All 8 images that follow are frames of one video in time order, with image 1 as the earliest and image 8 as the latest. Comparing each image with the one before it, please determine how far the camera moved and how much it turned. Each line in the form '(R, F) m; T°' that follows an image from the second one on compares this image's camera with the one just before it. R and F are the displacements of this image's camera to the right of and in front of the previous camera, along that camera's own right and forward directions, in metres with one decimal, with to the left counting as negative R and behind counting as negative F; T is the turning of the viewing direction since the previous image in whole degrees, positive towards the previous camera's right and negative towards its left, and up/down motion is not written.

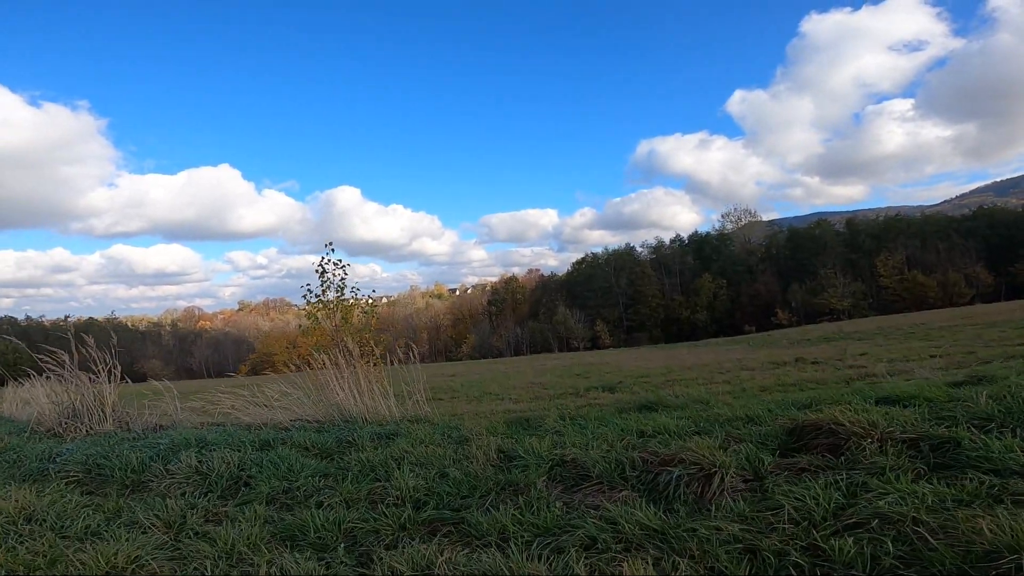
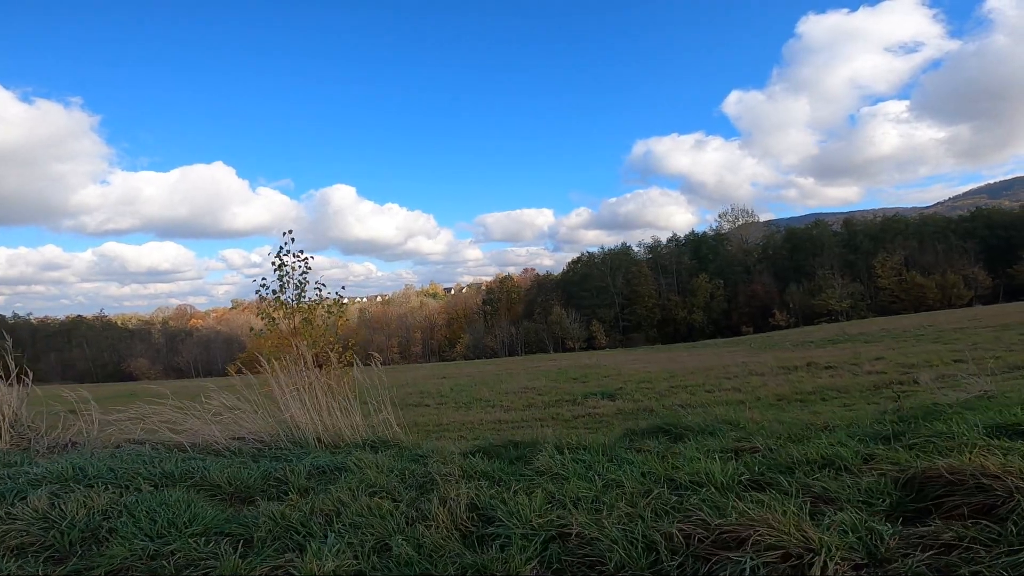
(+0.1, +1.3) m; 0°
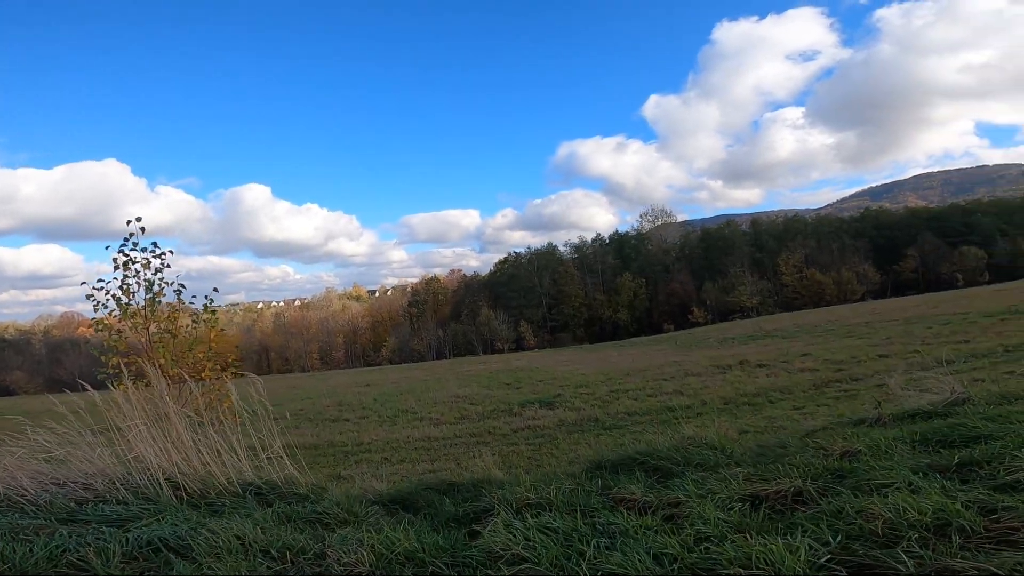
(-0.1, +1.3) m; +8°
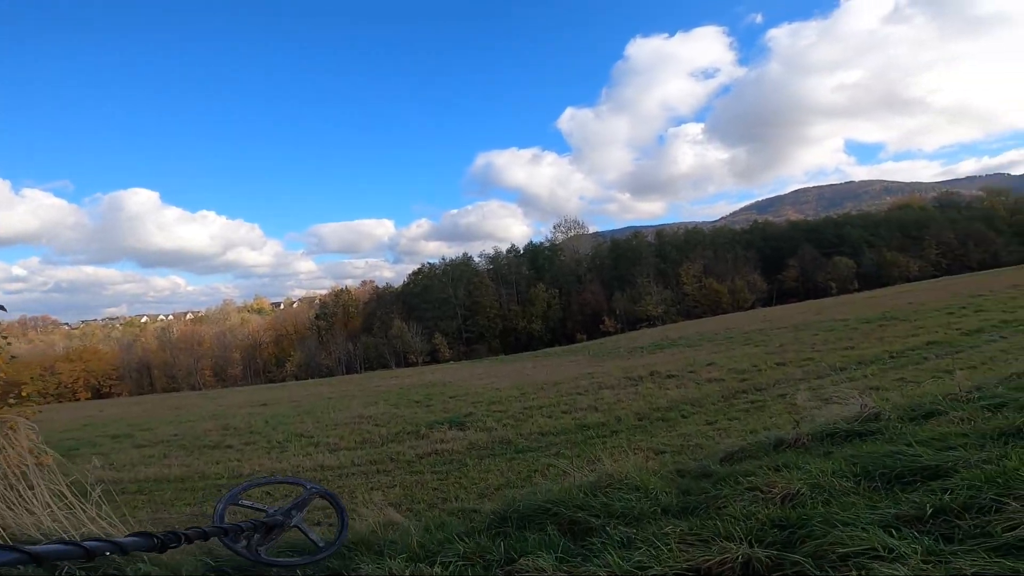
(+0.2, +0.8) m; +9°
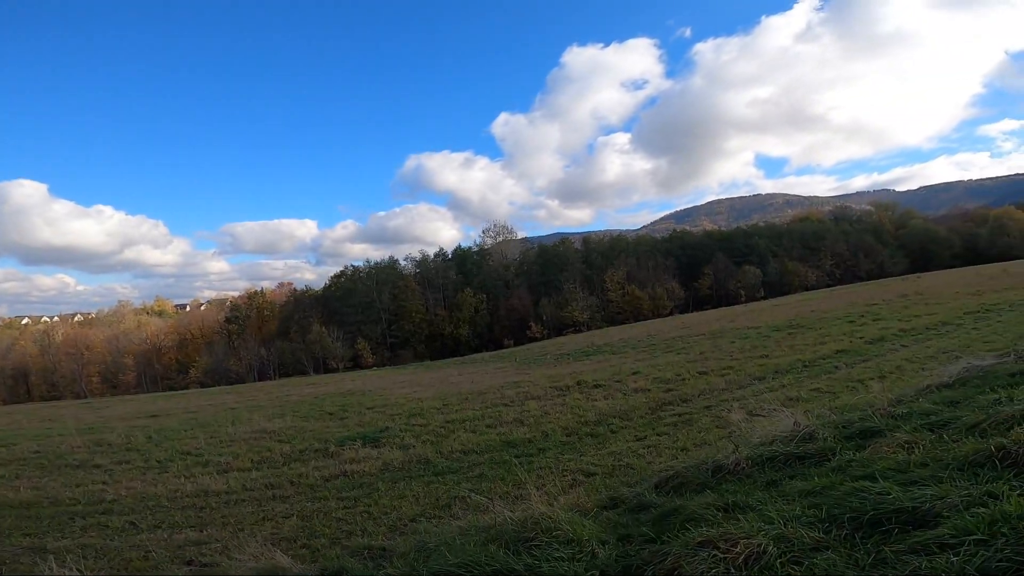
(+0.1, +0.8) m; +8°
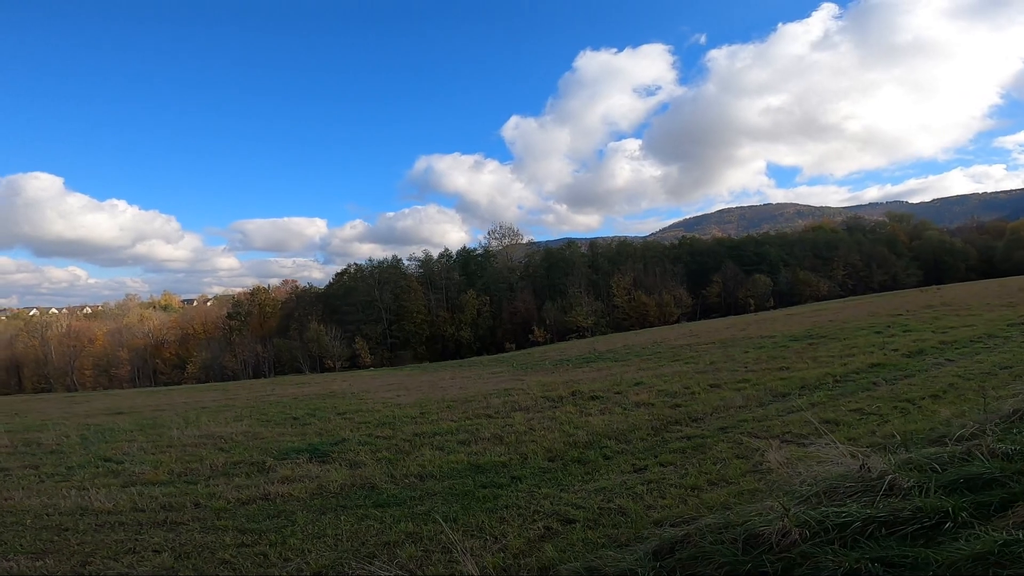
(+0.5, +1.9) m; -1°
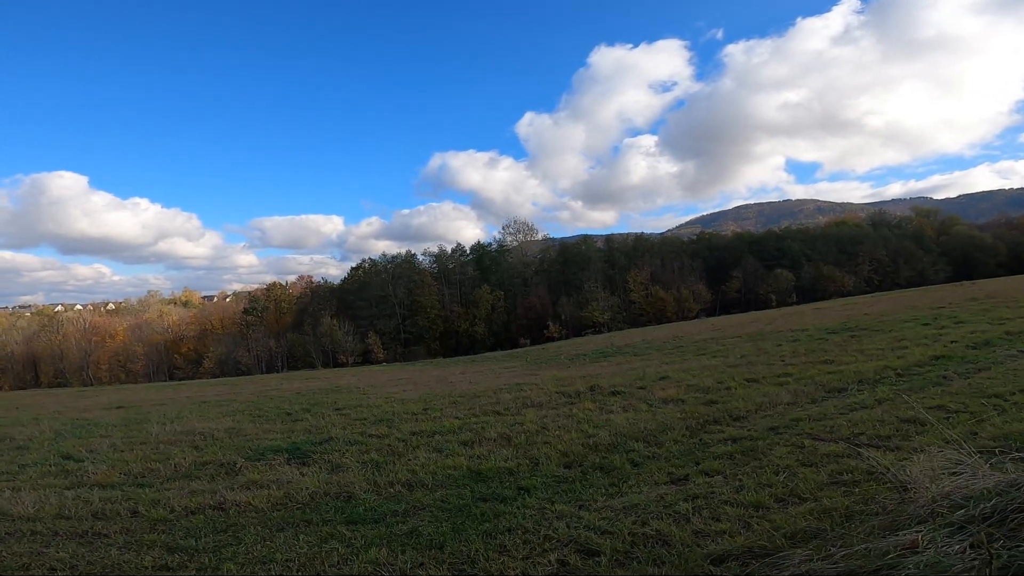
(+0.1, +1.5) m; -2°
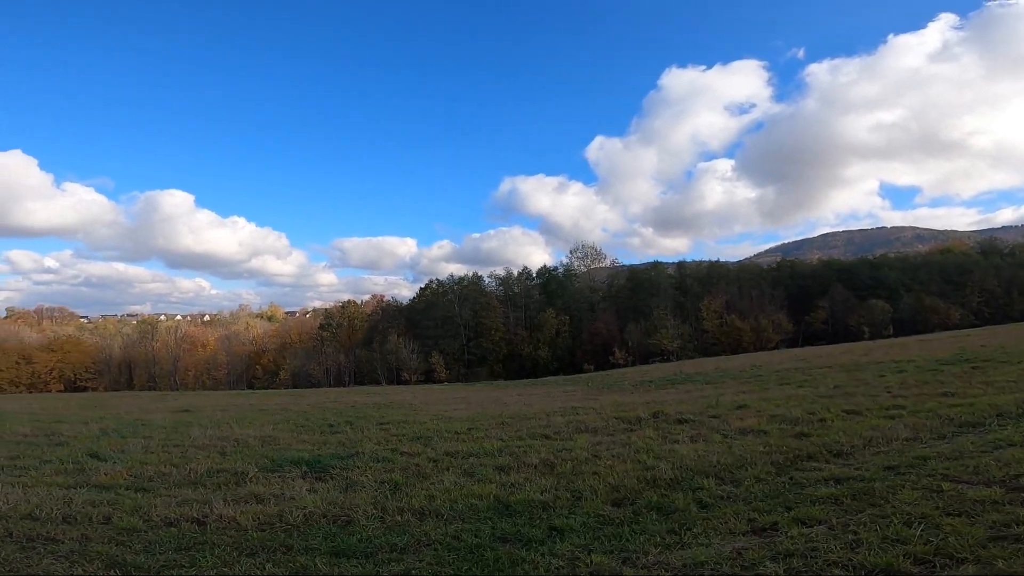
(+0.3, +1.2) m; -7°
